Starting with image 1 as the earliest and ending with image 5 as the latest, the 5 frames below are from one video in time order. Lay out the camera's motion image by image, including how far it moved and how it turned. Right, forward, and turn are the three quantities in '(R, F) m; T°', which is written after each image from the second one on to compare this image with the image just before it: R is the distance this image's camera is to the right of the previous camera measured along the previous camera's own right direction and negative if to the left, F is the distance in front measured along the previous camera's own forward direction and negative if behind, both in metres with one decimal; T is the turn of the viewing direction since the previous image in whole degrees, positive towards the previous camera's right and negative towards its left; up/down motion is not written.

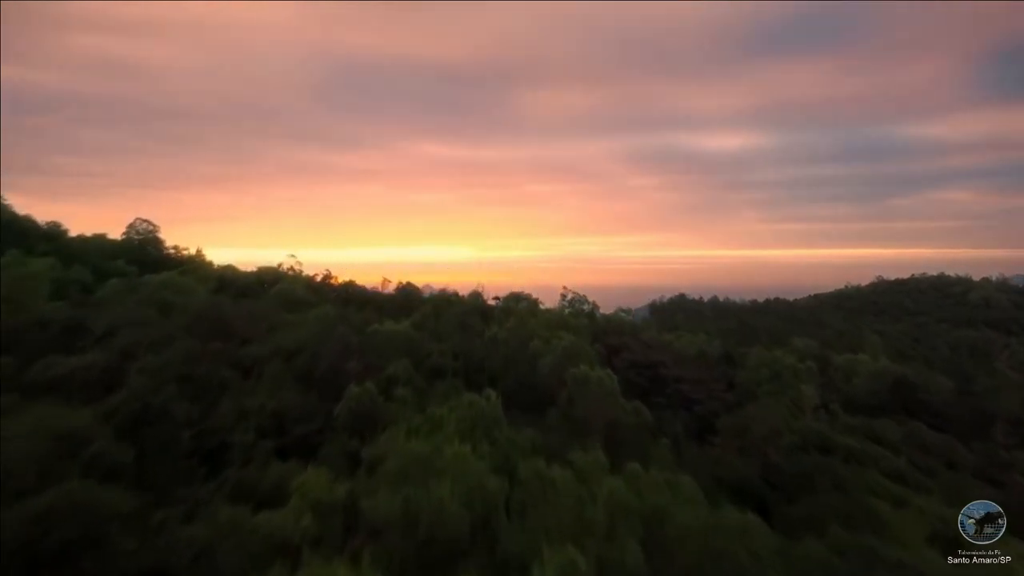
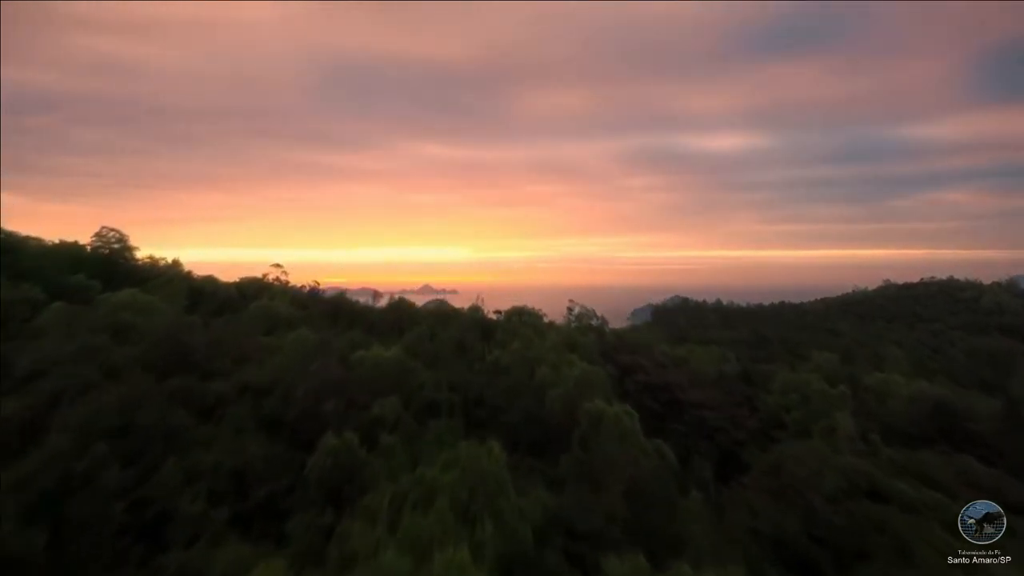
(0.0, +0.6) m; 0°
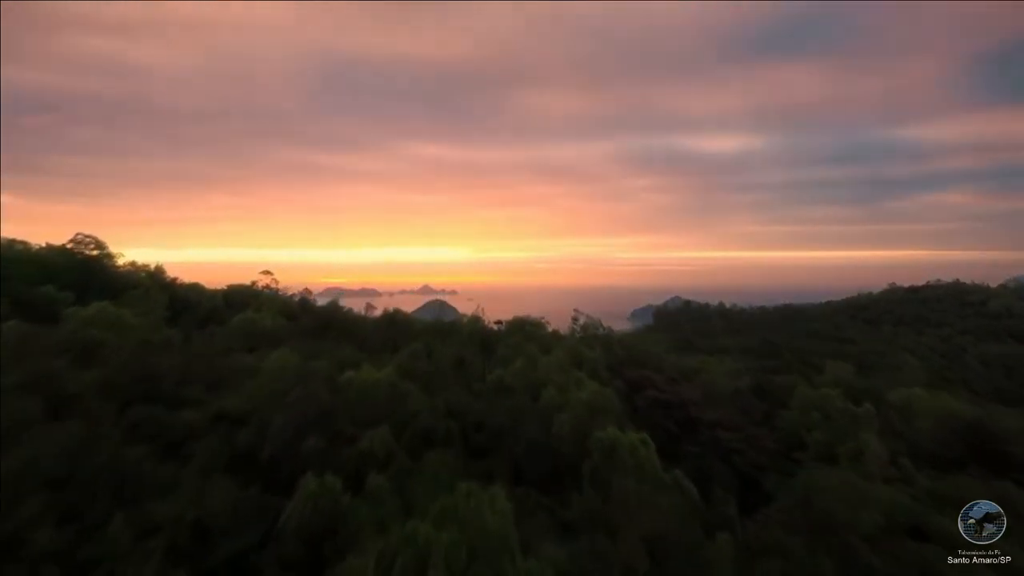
(0.0, +0.4) m; 0°
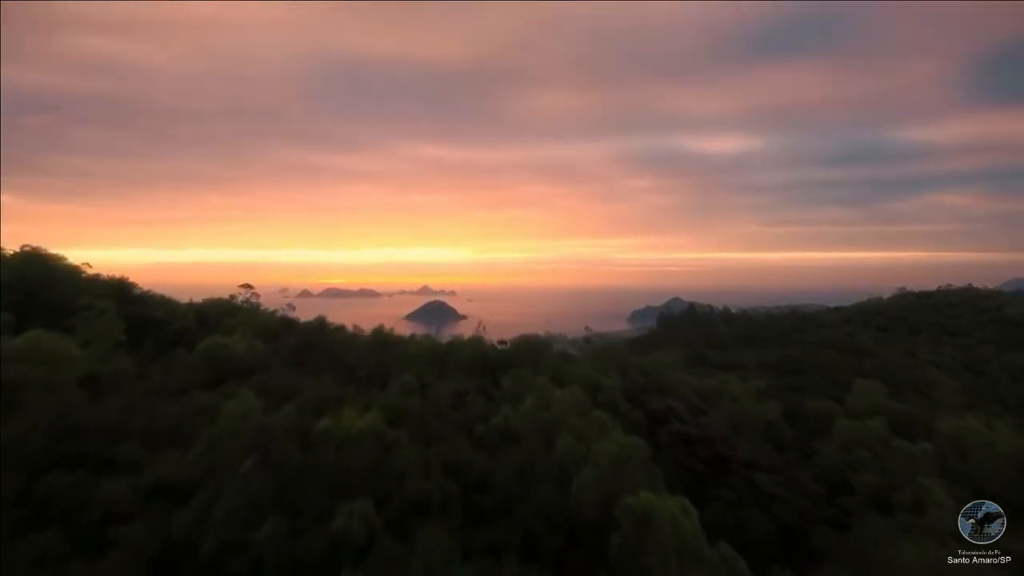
(-0.1, +0.6) m; 0°
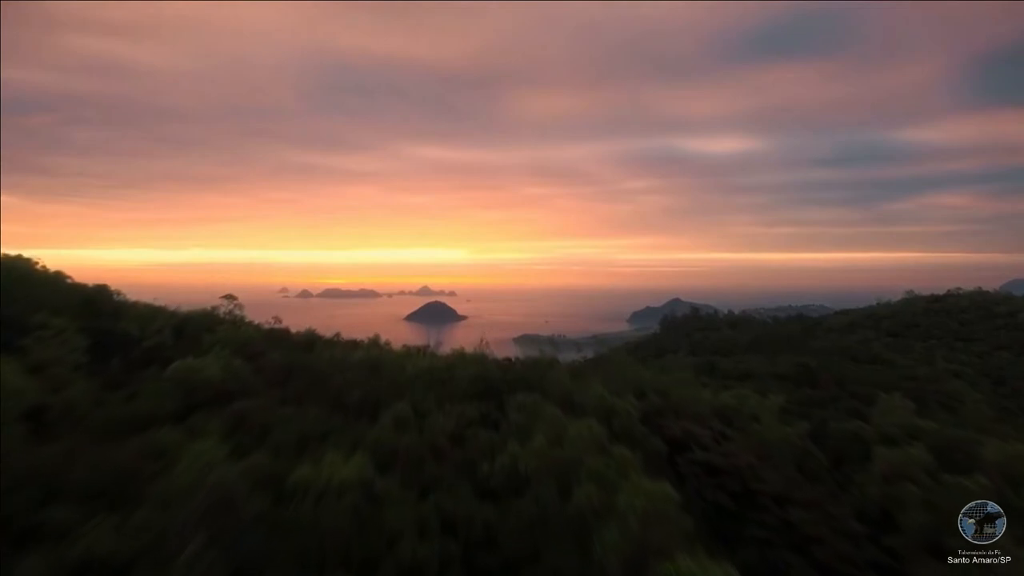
(-0.1, +0.5) m; 0°
